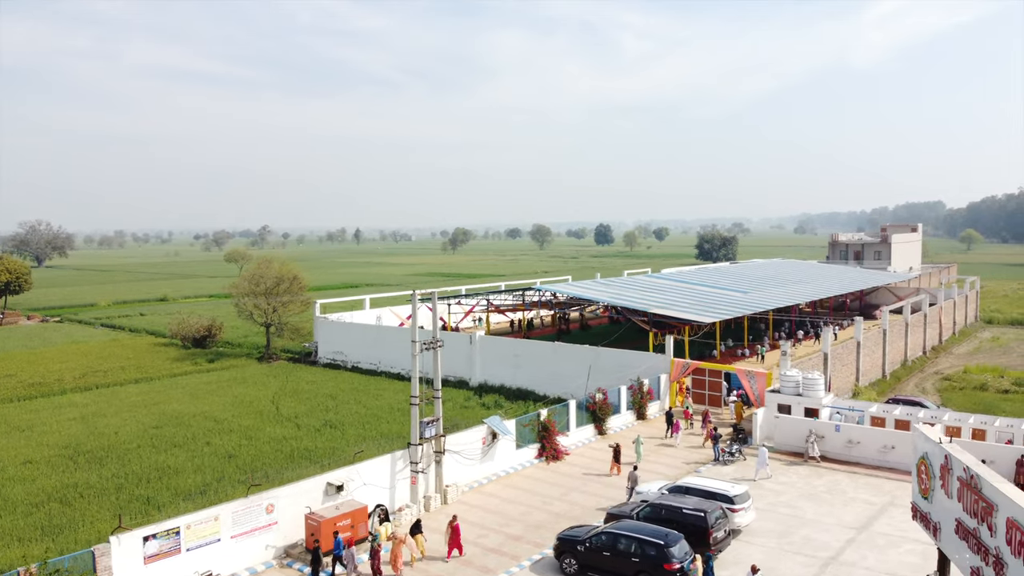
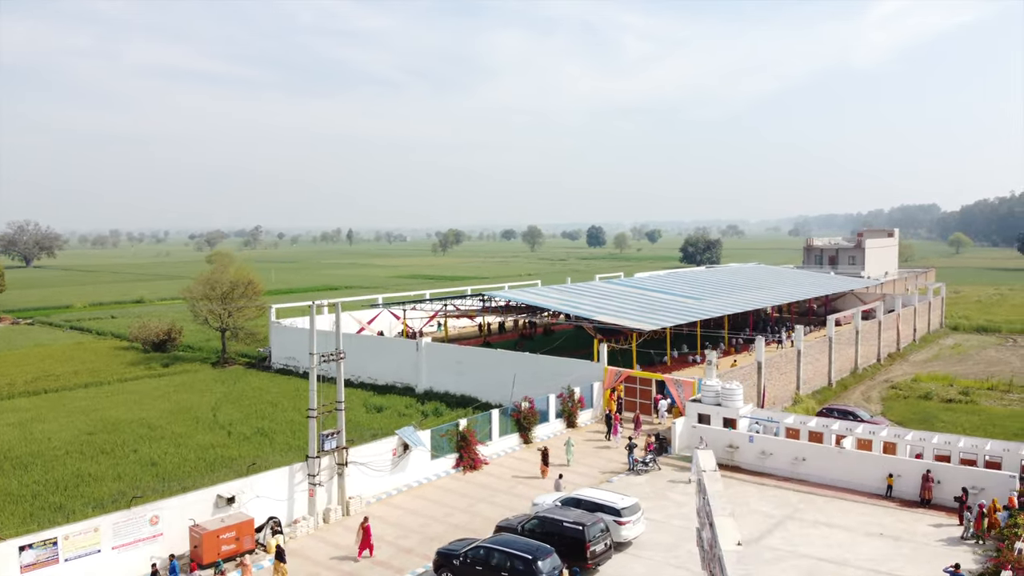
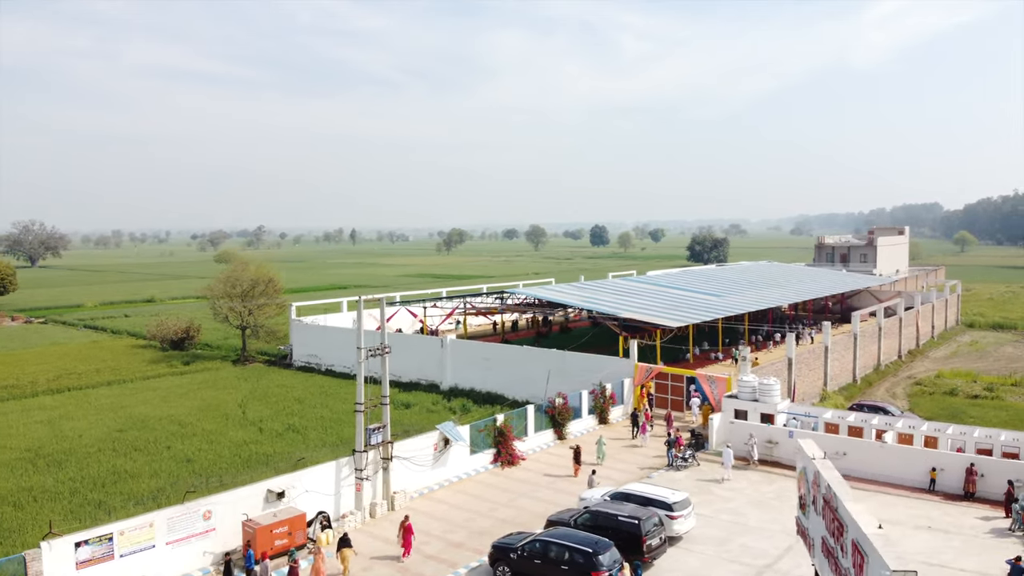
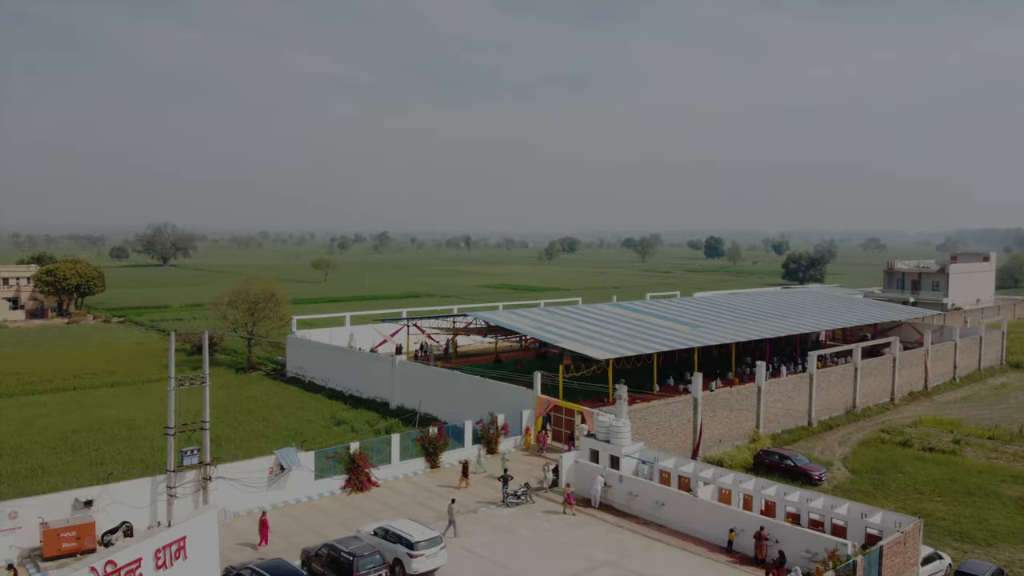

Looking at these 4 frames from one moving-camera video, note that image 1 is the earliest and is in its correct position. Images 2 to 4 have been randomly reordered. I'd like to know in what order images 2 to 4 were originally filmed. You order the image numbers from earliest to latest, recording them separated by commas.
3, 2, 4
